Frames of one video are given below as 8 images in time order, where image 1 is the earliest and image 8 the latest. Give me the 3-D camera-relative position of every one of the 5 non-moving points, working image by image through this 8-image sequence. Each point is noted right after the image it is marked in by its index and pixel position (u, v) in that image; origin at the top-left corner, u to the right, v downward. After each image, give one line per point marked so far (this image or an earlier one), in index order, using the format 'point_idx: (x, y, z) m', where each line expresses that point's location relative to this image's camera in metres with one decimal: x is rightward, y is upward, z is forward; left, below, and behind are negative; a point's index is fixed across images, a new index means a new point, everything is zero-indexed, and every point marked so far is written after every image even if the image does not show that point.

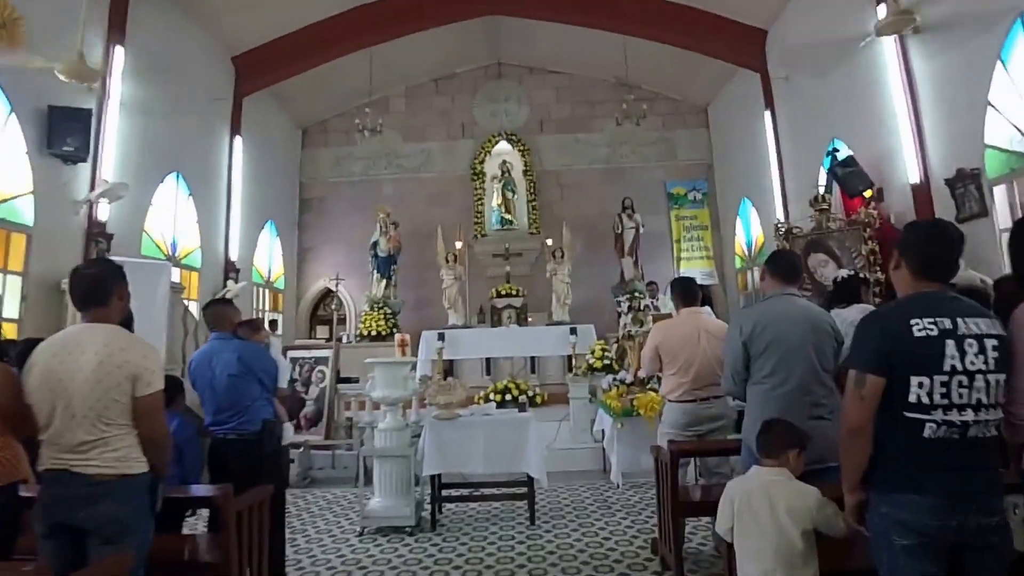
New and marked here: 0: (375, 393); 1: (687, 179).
0: (-0.7, -0.5, +3.9) m
1: (+2.3, +1.4, +12.0) m
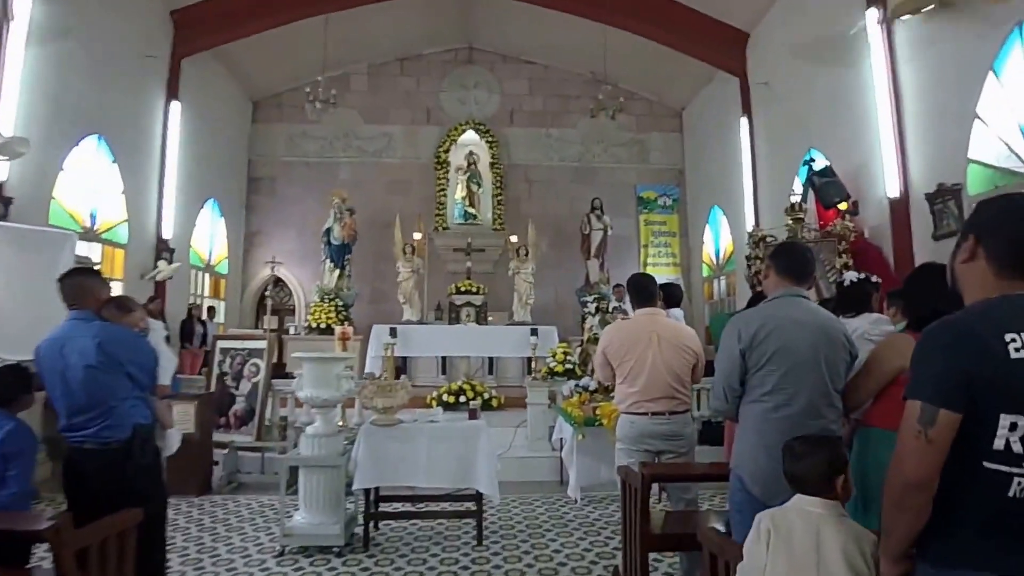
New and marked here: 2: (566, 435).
0: (-0.9, -0.4, +3.5) m
1: (+1.9, +1.3, +11.7) m
2: (+0.3, -0.8, +5.0) m
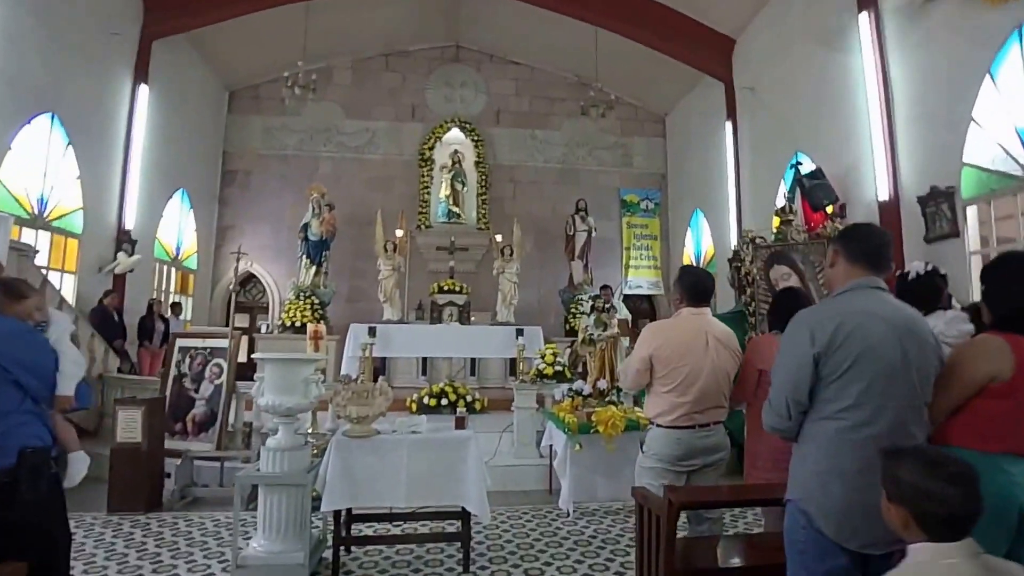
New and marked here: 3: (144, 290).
0: (-0.9, -0.4, +3.1) m
1: (+1.7, +1.3, +11.3) m
2: (+0.2, -0.8, +4.6) m
3: (-3.4, 0.0, +8.0) m
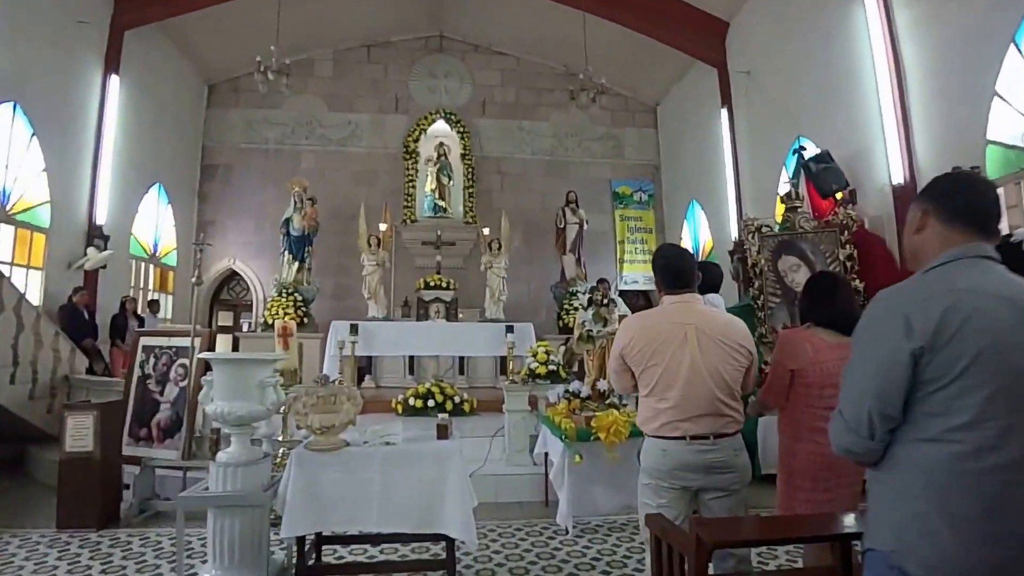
0: (-0.9, -0.4, +2.7) m
1: (+1.5, +1.4, +11.0) m
2: (+0.2, -0.8, +4.2) m
3: (-3.5, 0.0, +7.6) m
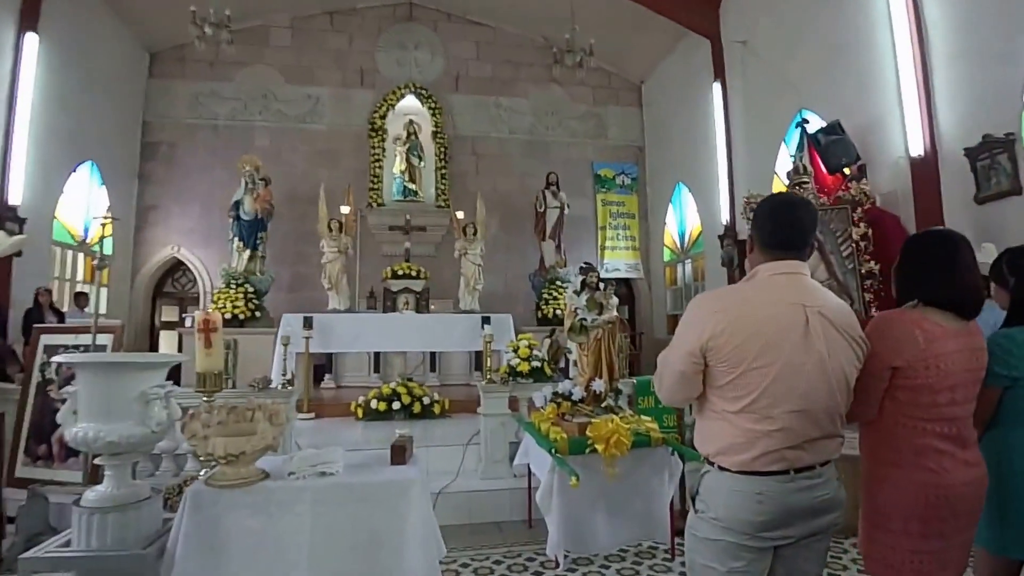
0: (-1.0, -0.3, +1.9) m
1: (+1.2, +1.5, +10.3) m
2: (+0.1, -0.7, +3.5) m
3: (-3.7, +0.1, +6.7) m
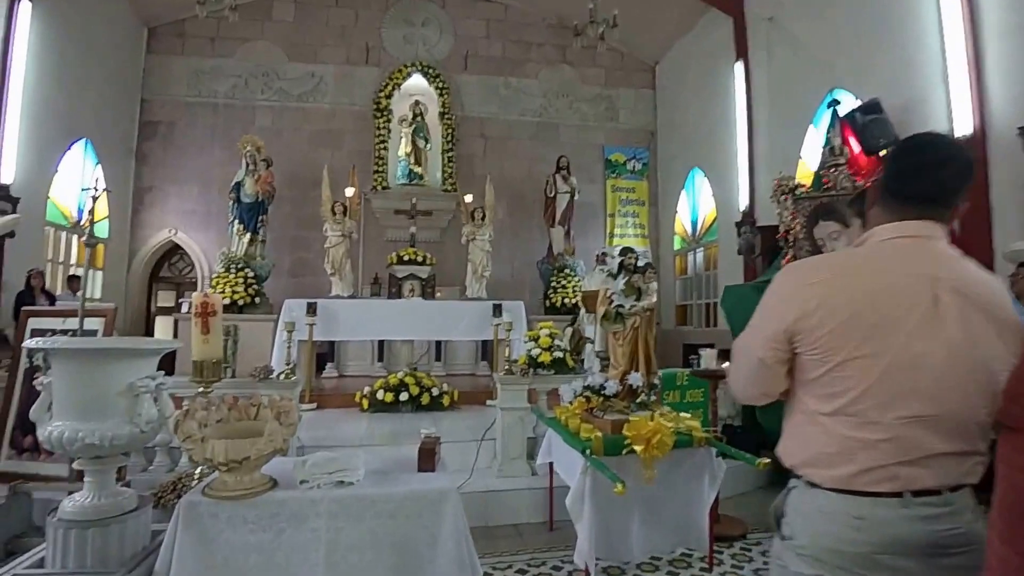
0: (-0.9, -0.3, +1.6) m
1: (+1.3, +1.6, +10.0) m
2: (+0.2, -0.7, +3.2) m
3: (-3.6, +0.2, +6.4) m
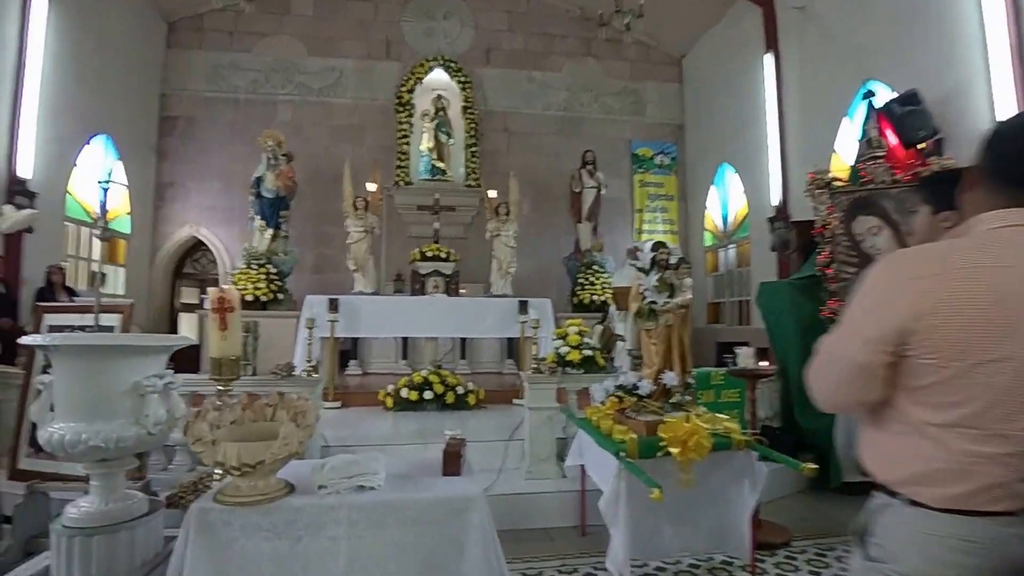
0: (-0.8, -0.2, +1.5) m
1: (+1.6, +1.7, +9.8) m
2: (+0.3, -0.6, +3.1) m
3: (-3.4, +0.3, +6.4) m
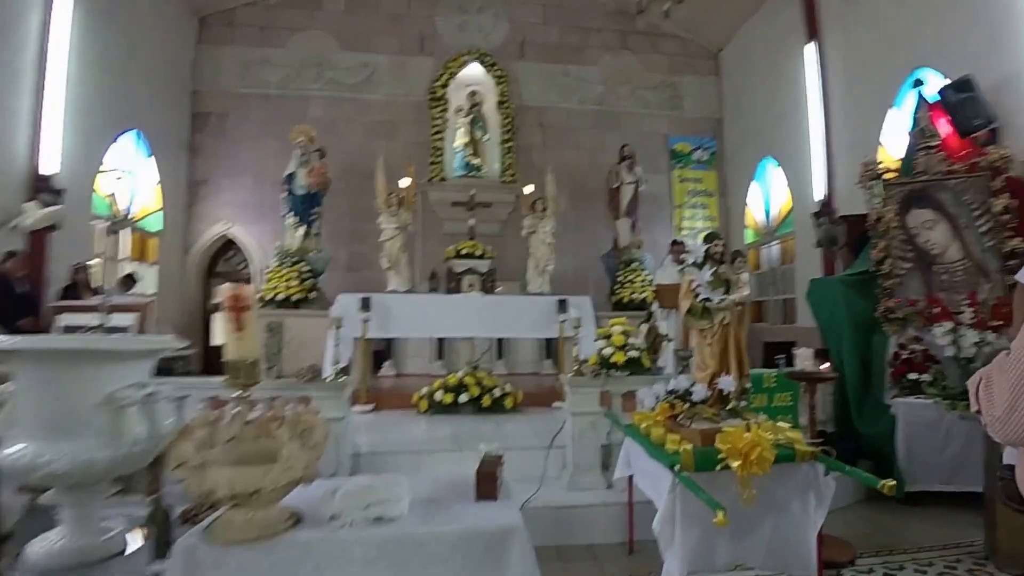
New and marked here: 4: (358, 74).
0: (-0.7, -0.2, +1.3) m
1: (+2.0, +1.7, +9.5) m
2: (+0.4, -0.6, +2.8) m
3: (-3.1, +0.3, +6.3) m
4: (-1.5, +2.2, +8.7) m
